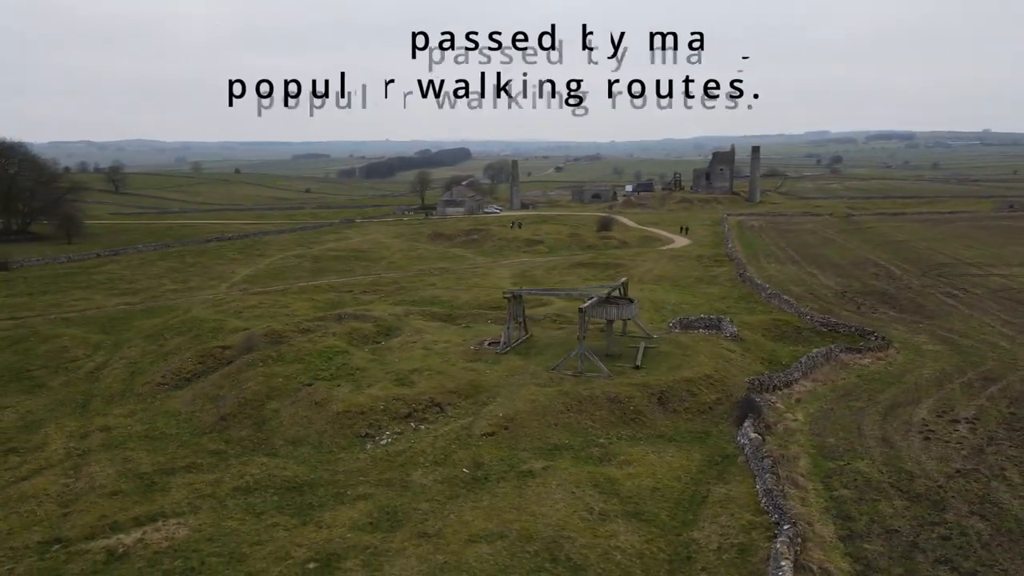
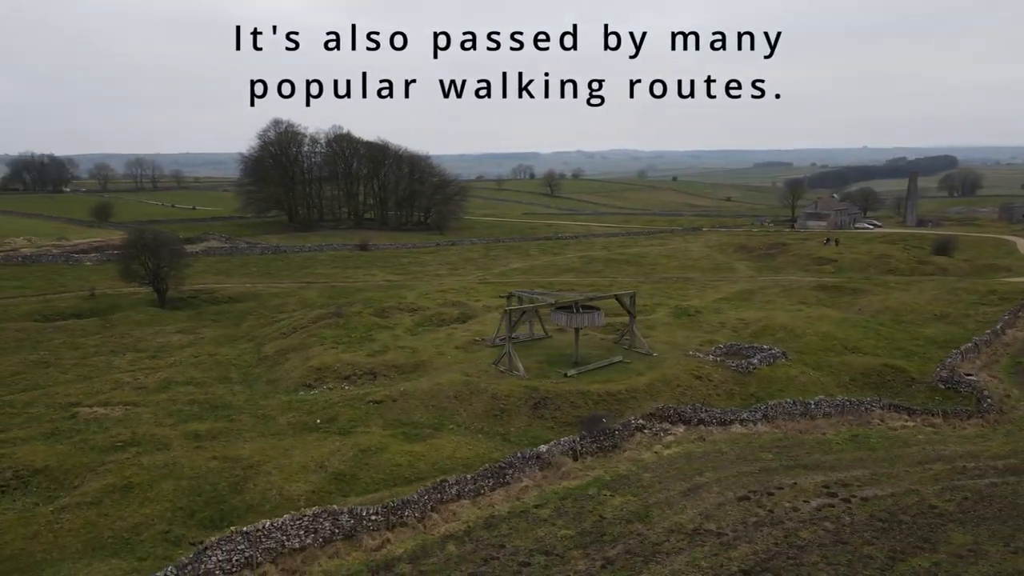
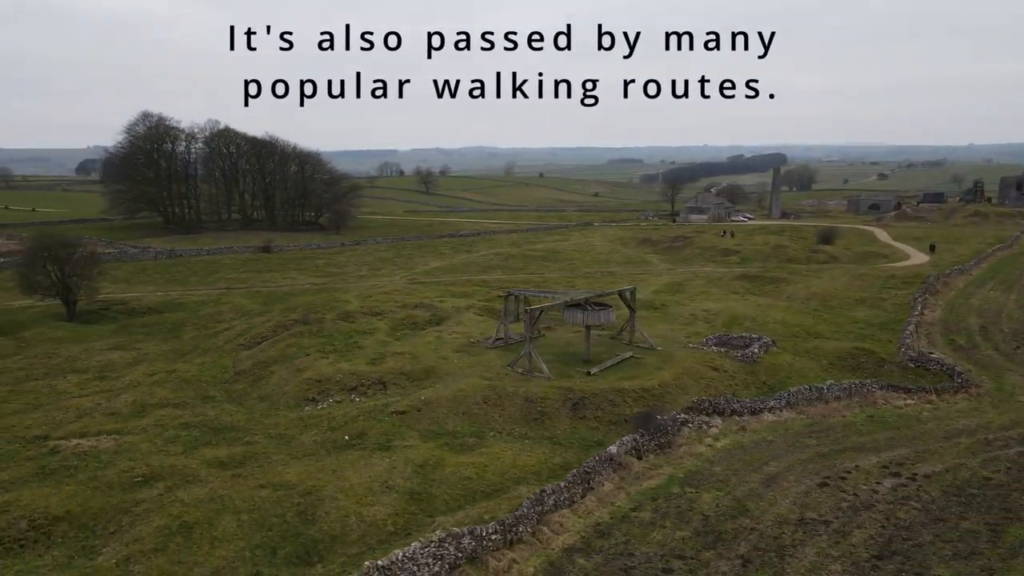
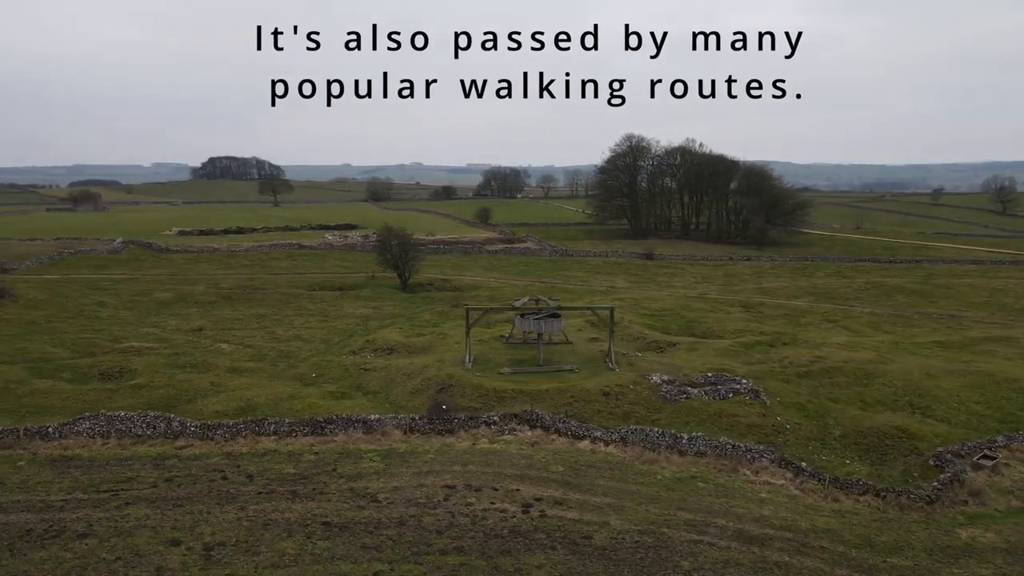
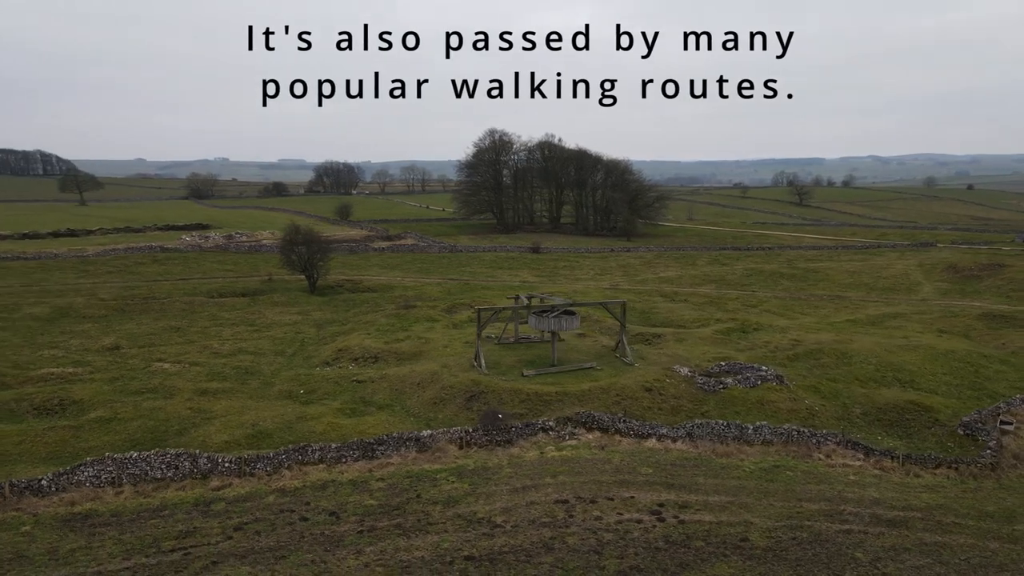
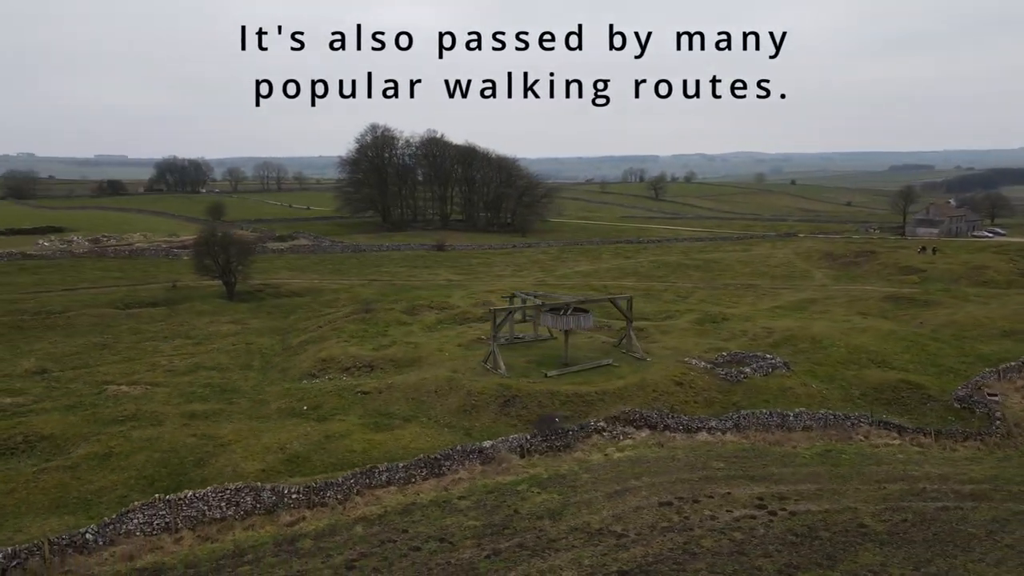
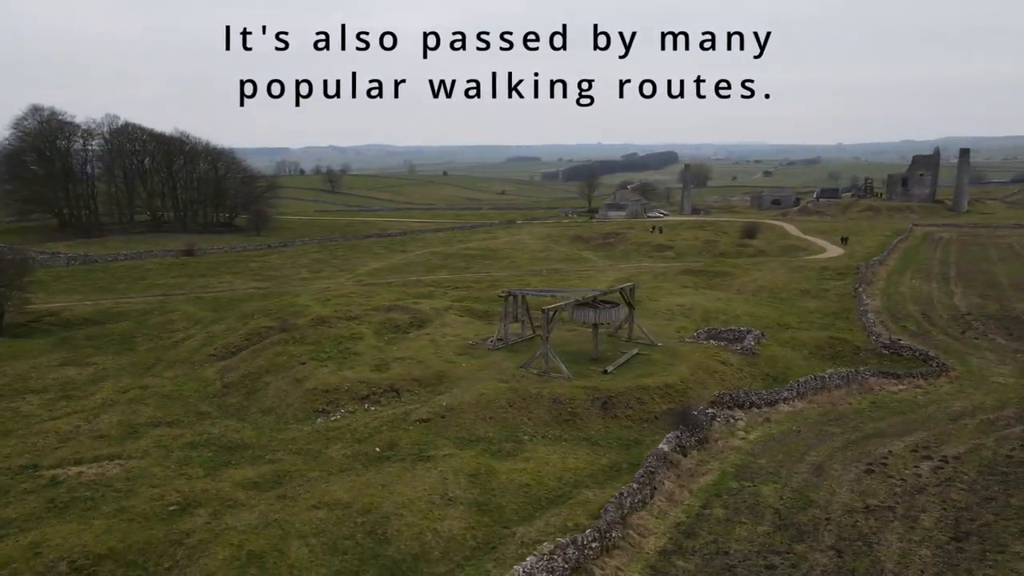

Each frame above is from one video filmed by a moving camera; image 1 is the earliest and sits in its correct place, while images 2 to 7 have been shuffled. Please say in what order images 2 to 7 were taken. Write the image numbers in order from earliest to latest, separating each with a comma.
7, 3, 2, 6, 5, 4
